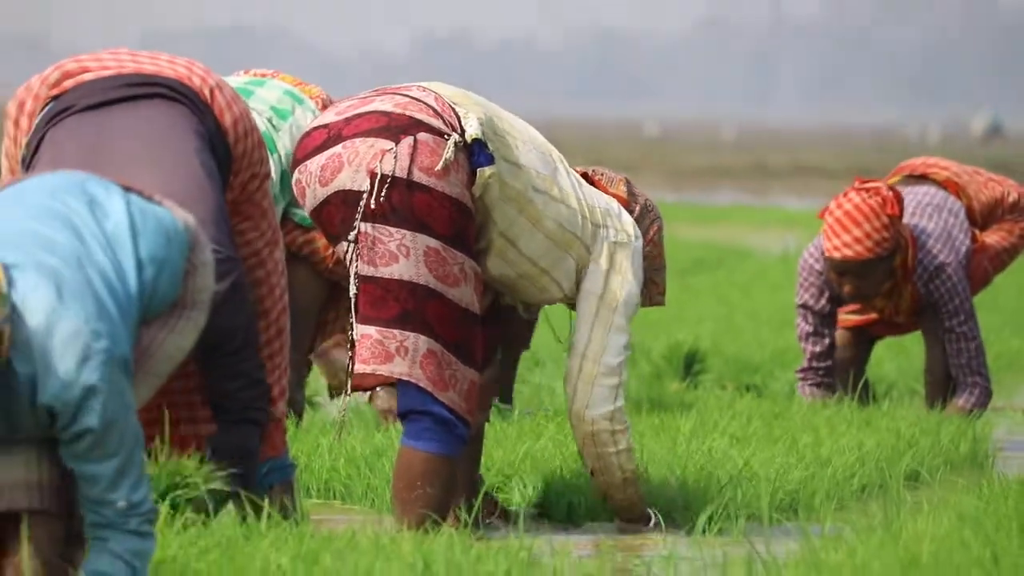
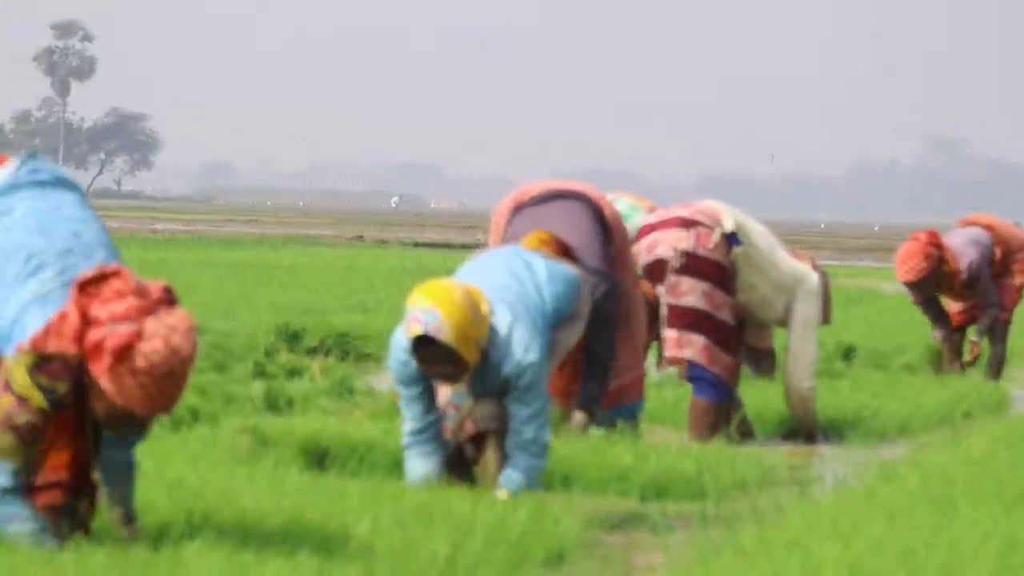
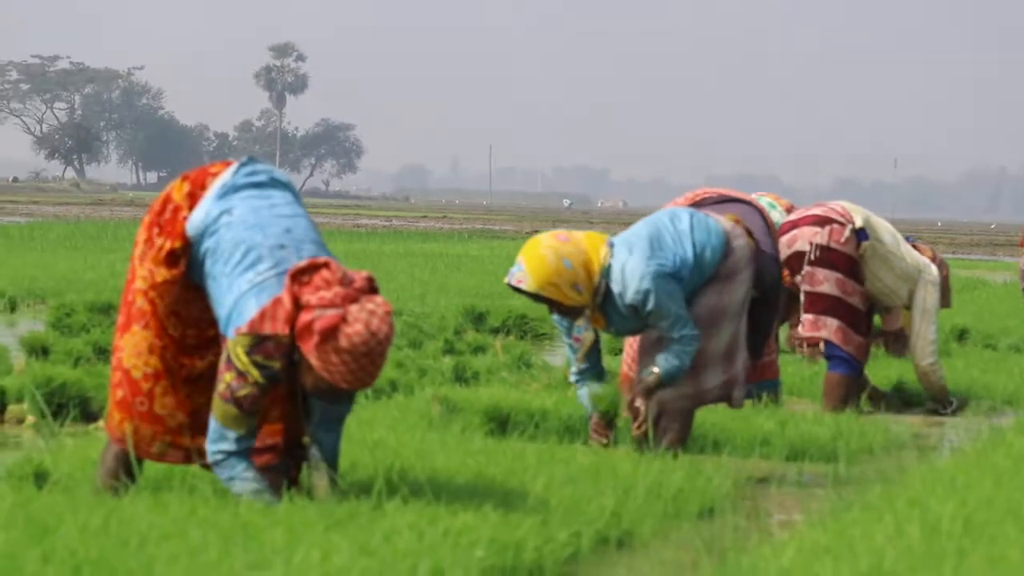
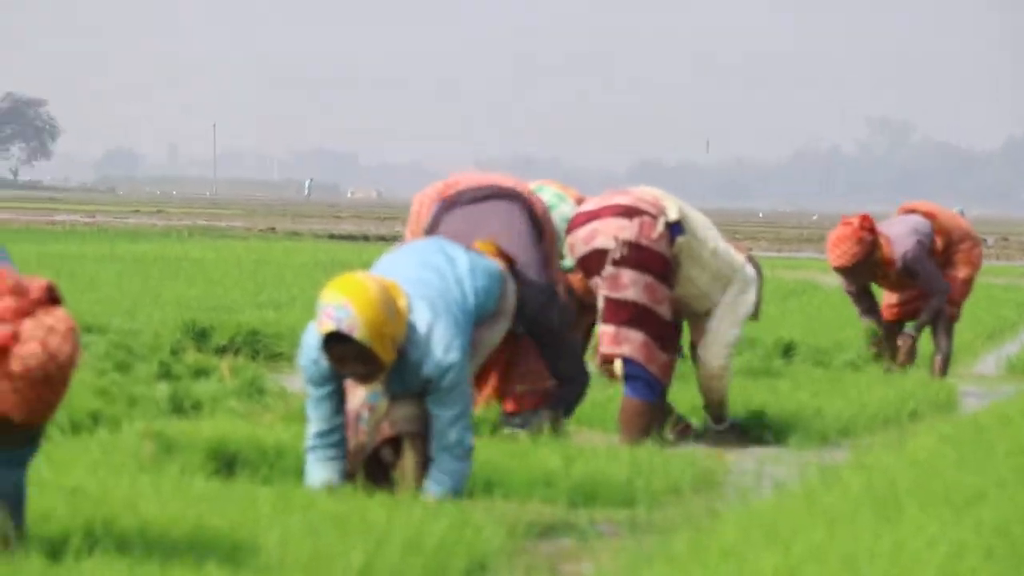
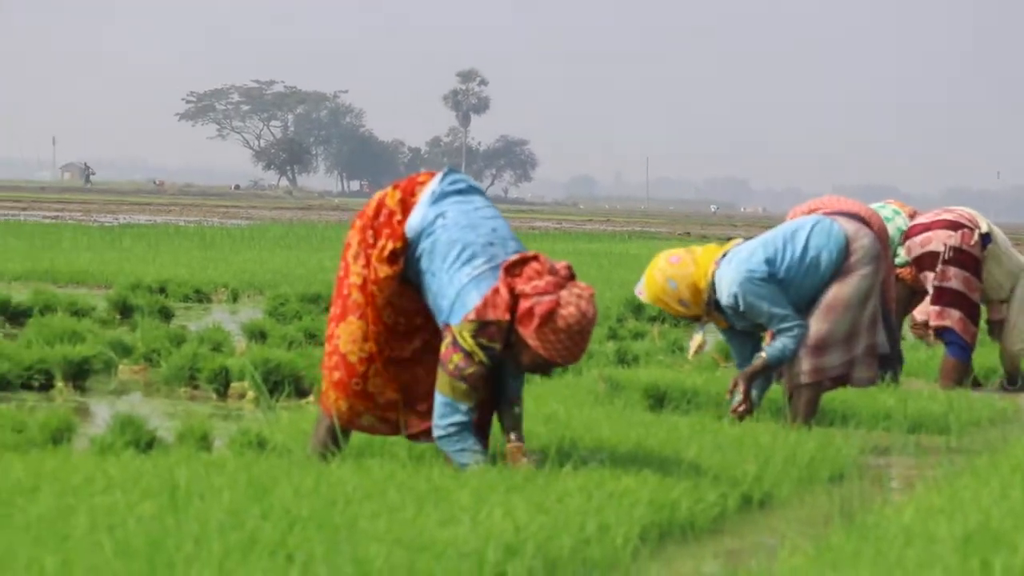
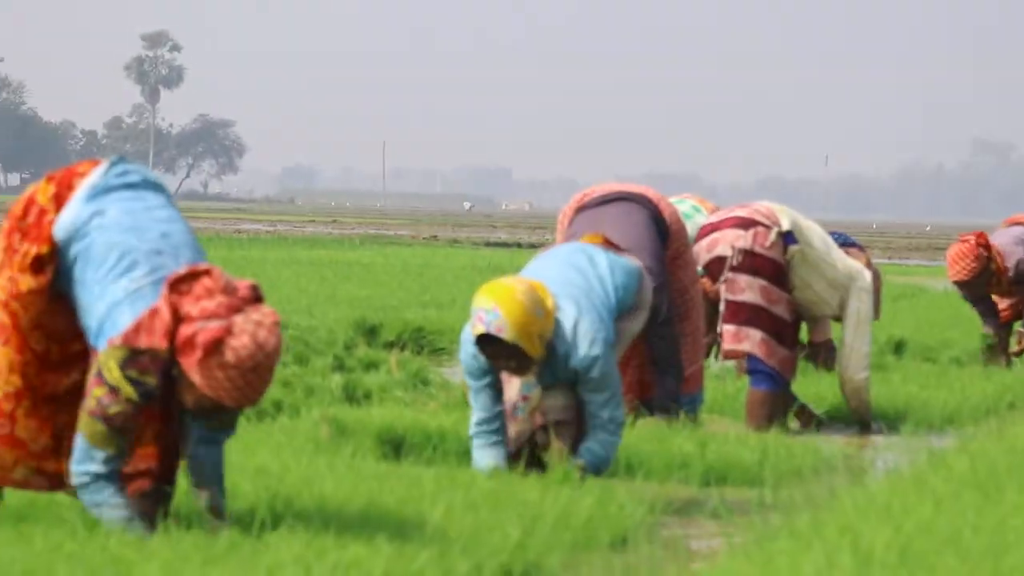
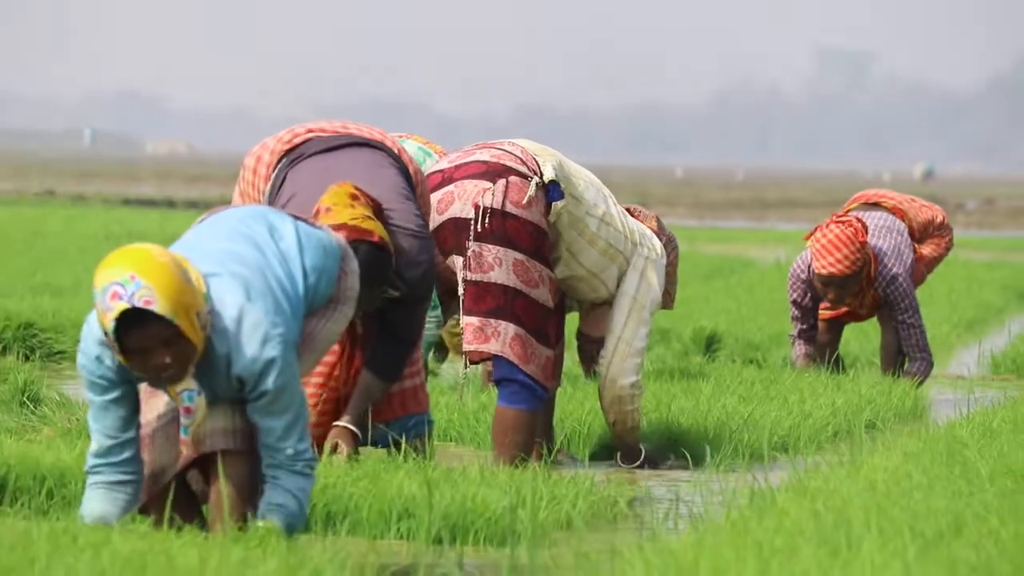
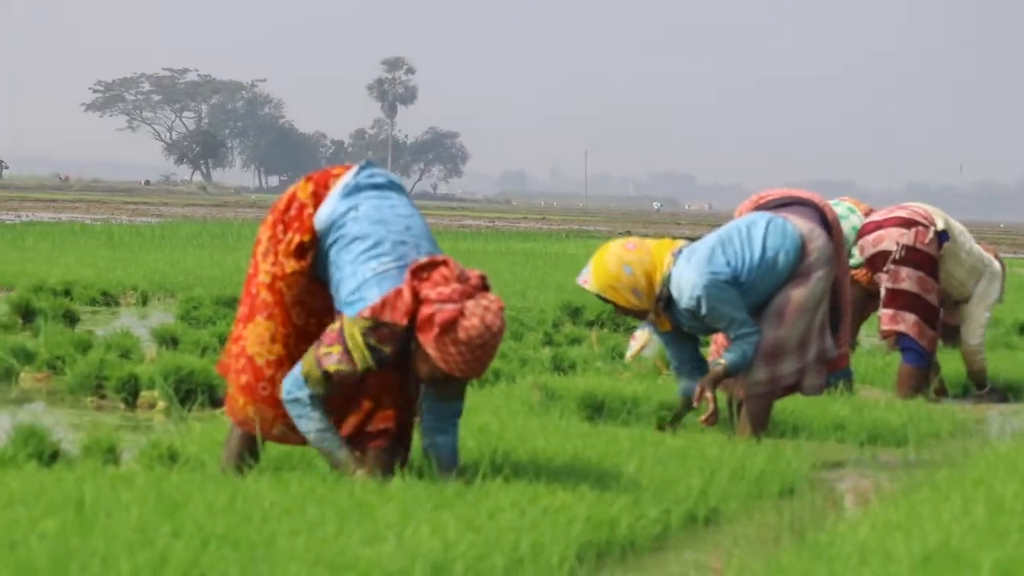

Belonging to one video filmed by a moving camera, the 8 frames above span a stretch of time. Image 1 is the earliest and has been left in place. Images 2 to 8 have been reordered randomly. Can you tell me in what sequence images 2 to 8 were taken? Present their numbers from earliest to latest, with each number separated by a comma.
7, 4, 2, 6, 3, 8, 5
